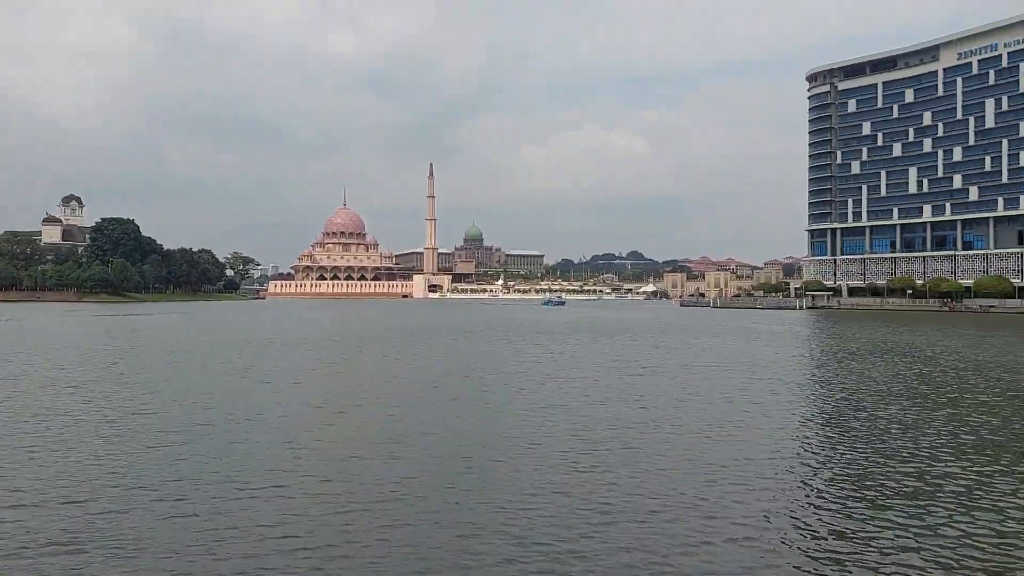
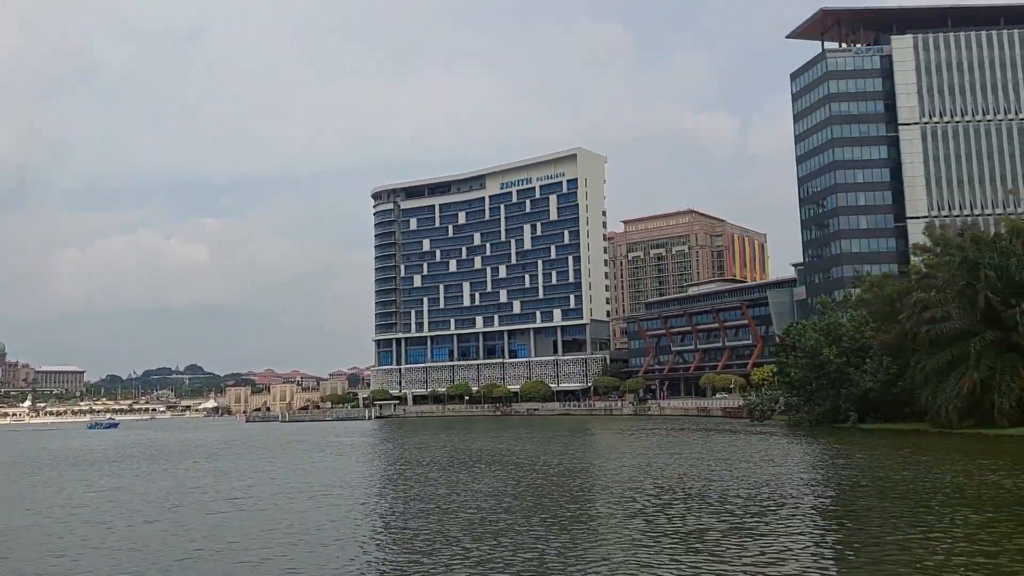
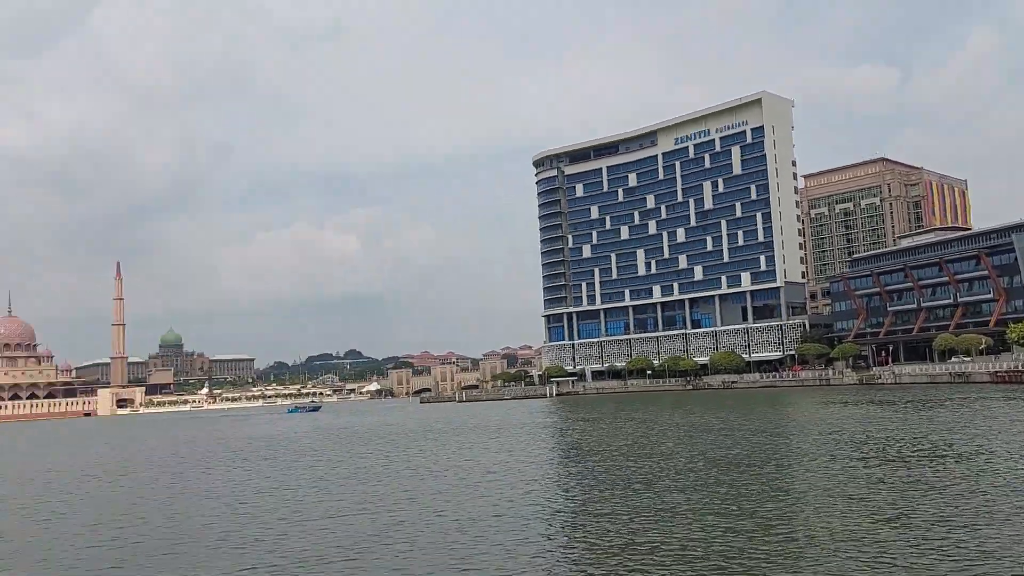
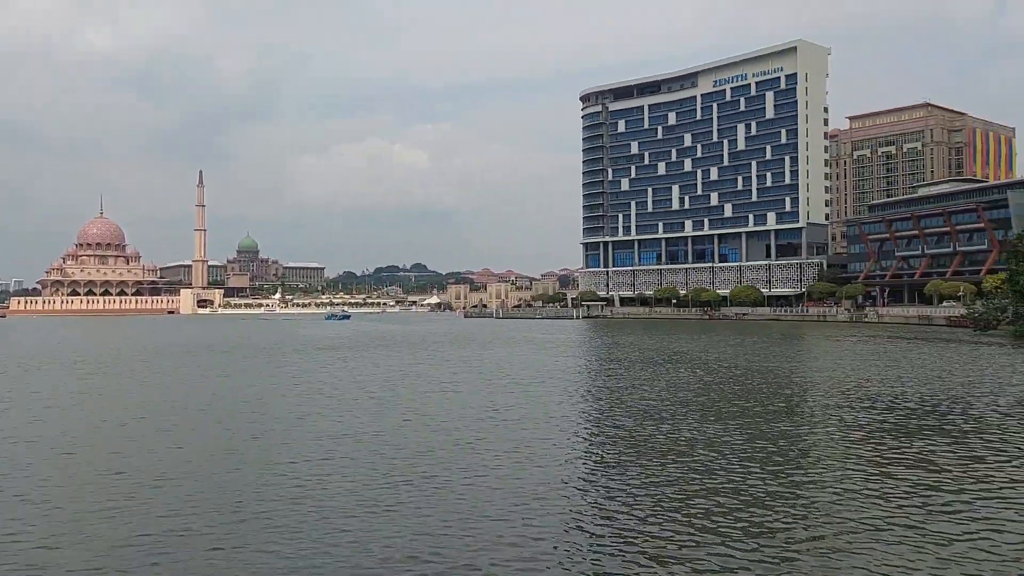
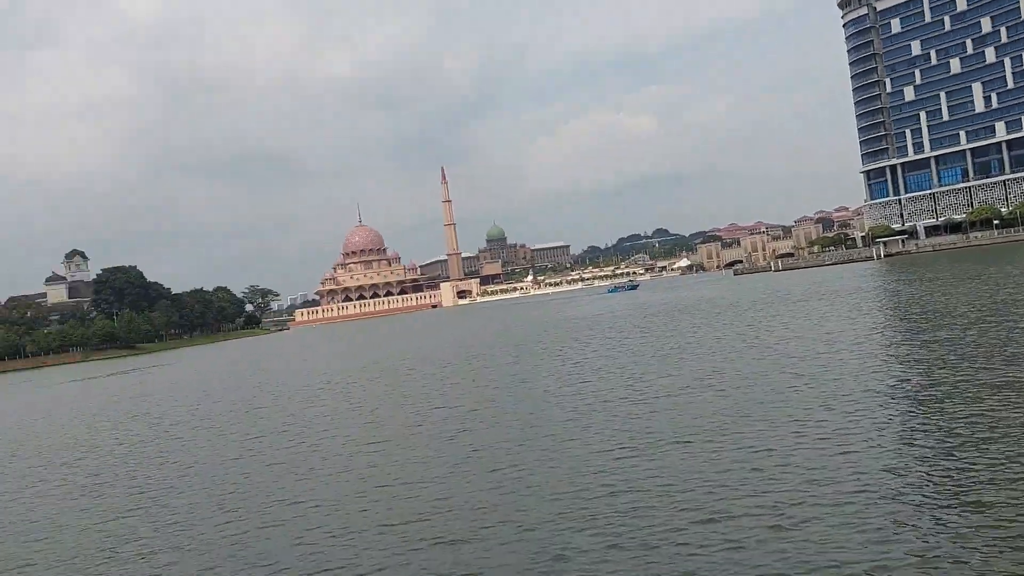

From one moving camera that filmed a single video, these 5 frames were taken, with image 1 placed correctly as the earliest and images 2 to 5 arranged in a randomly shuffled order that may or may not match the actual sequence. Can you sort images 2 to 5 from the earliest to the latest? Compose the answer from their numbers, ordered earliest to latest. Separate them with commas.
4, 2, 3, 5
